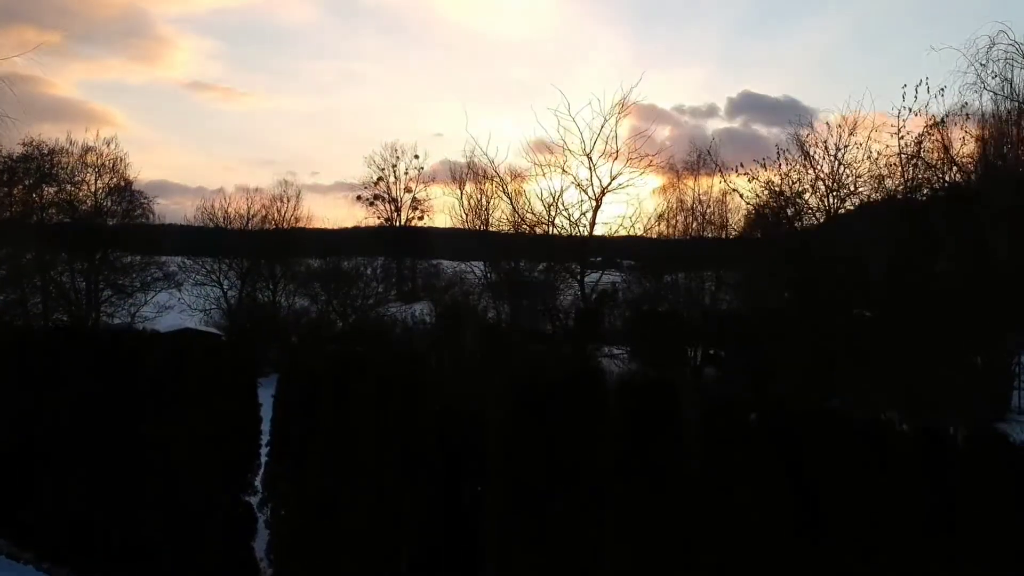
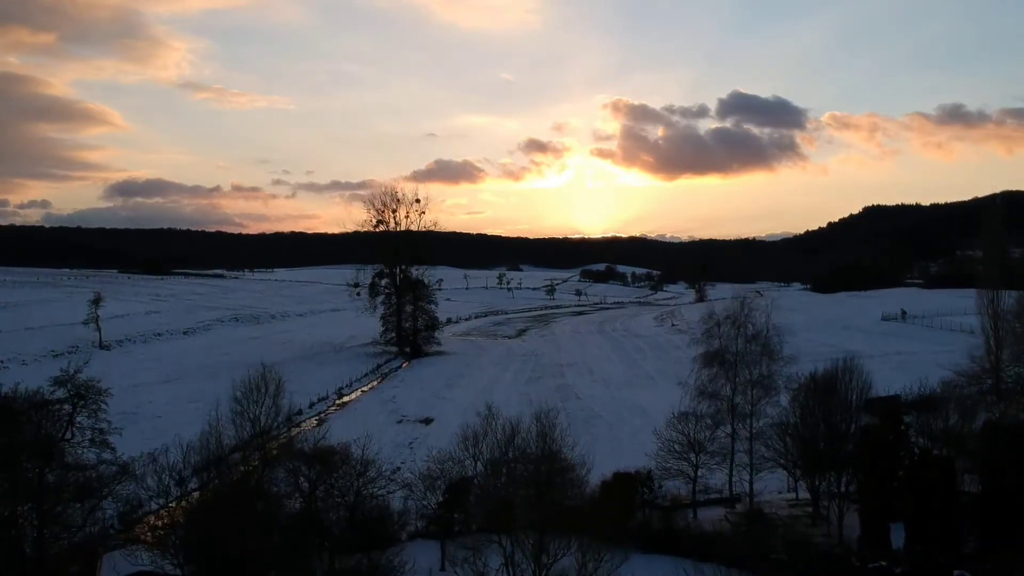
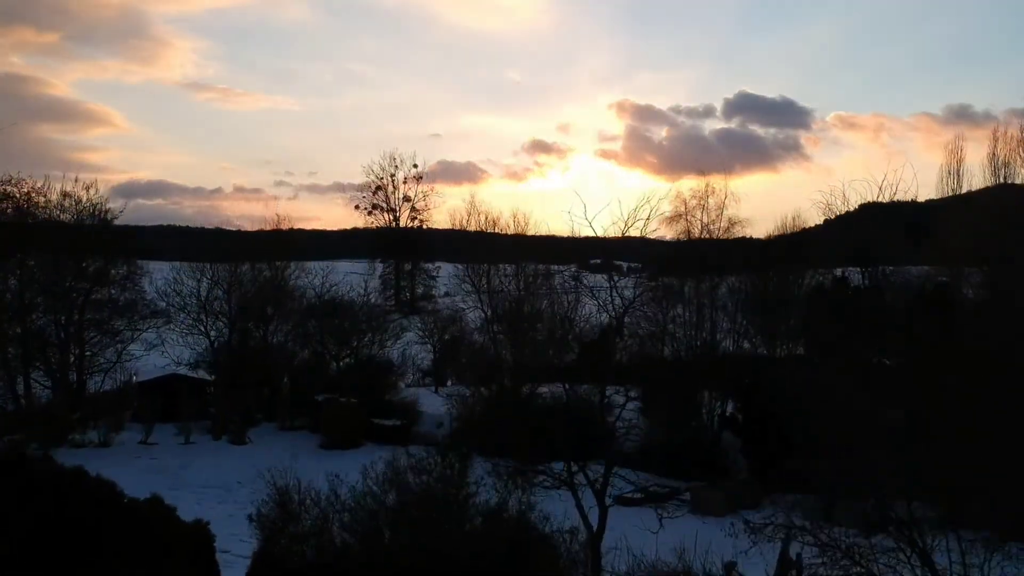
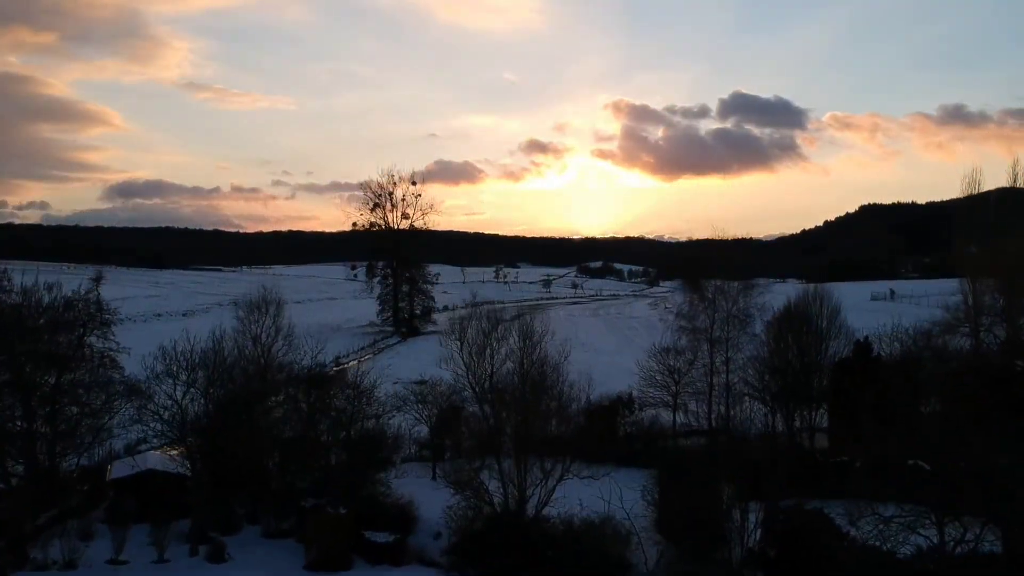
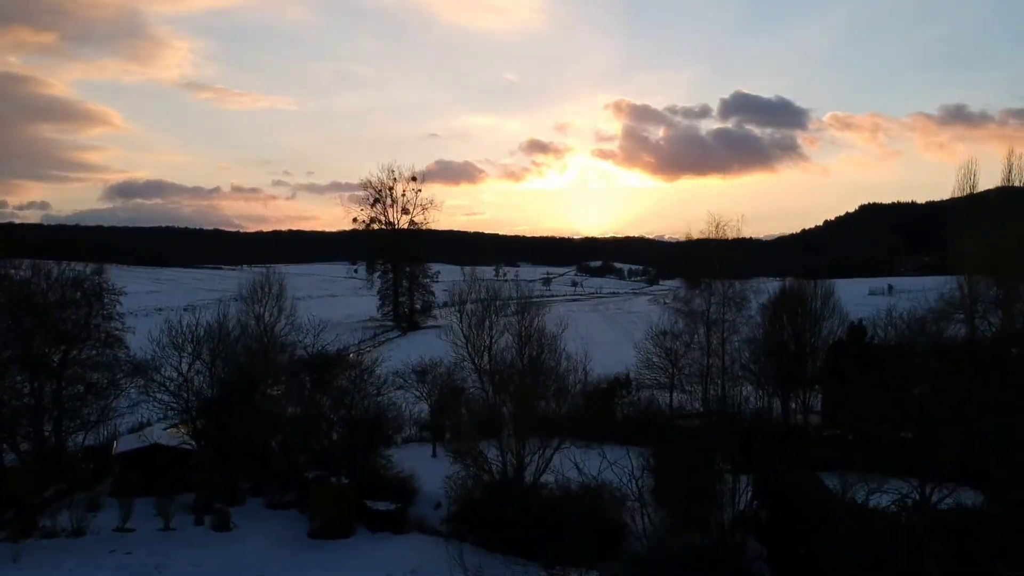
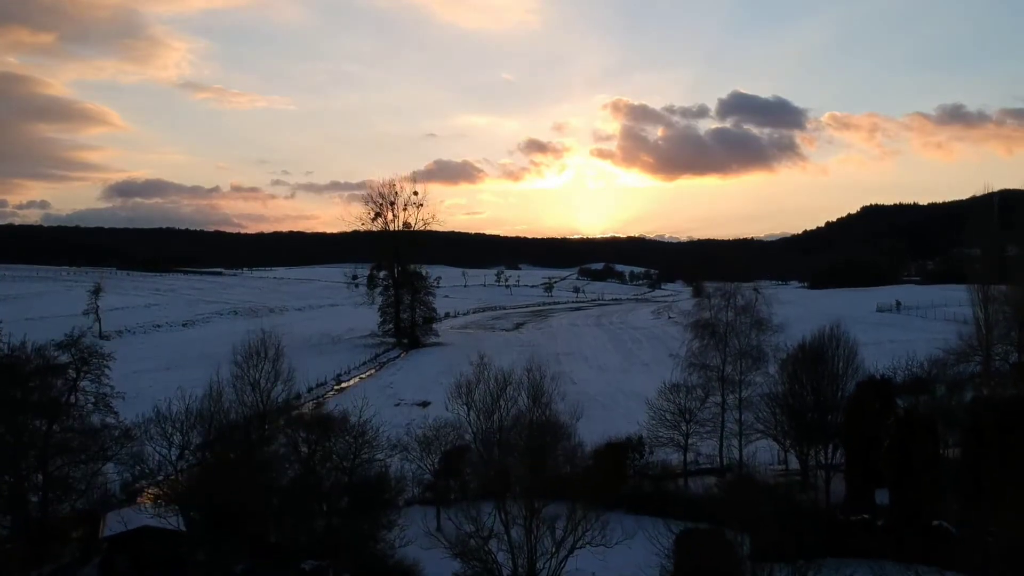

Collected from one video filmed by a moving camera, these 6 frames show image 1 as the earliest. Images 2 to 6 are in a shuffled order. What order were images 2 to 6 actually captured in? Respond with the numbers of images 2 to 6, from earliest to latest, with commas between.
3, 5, 4, 6, 2
